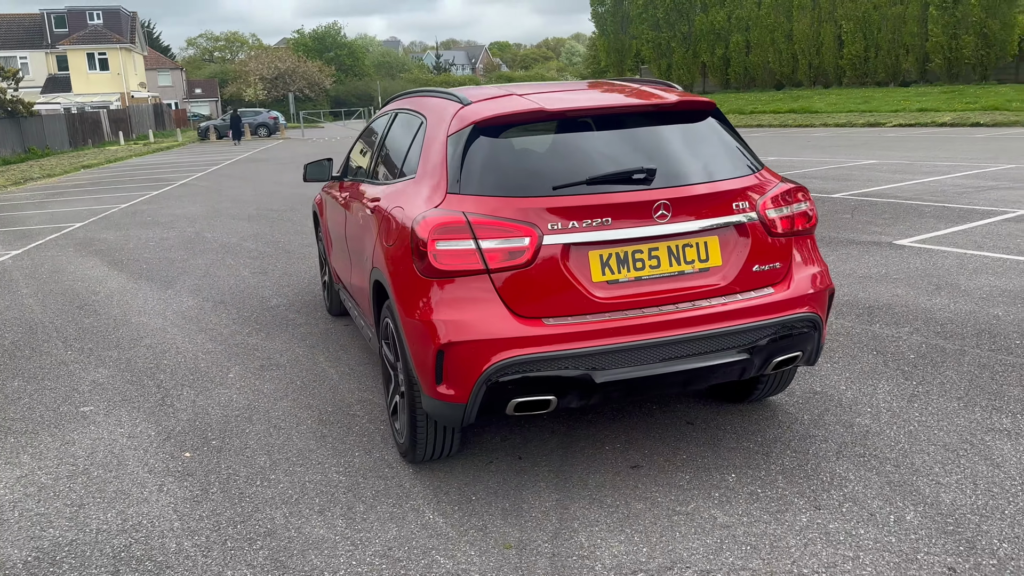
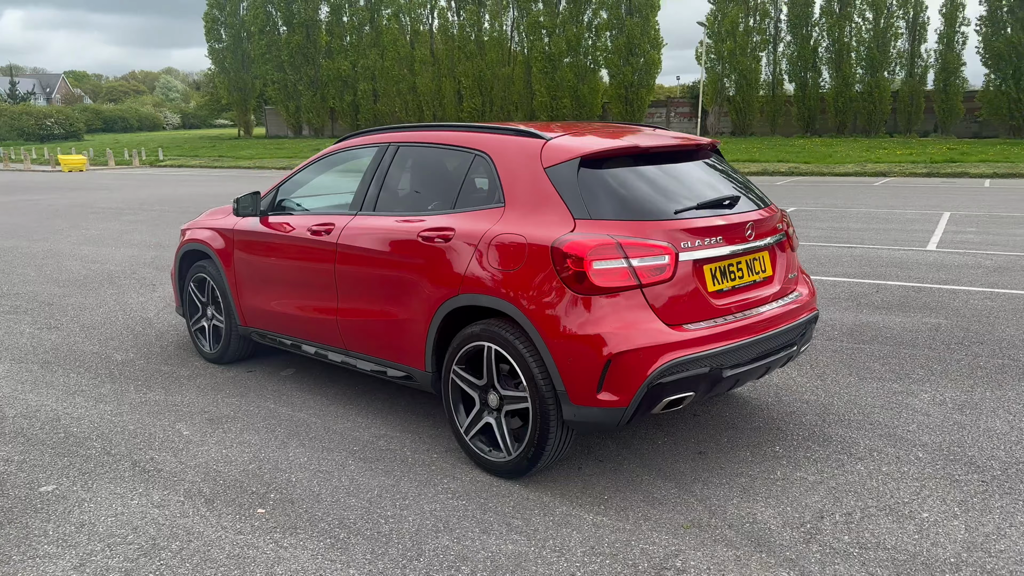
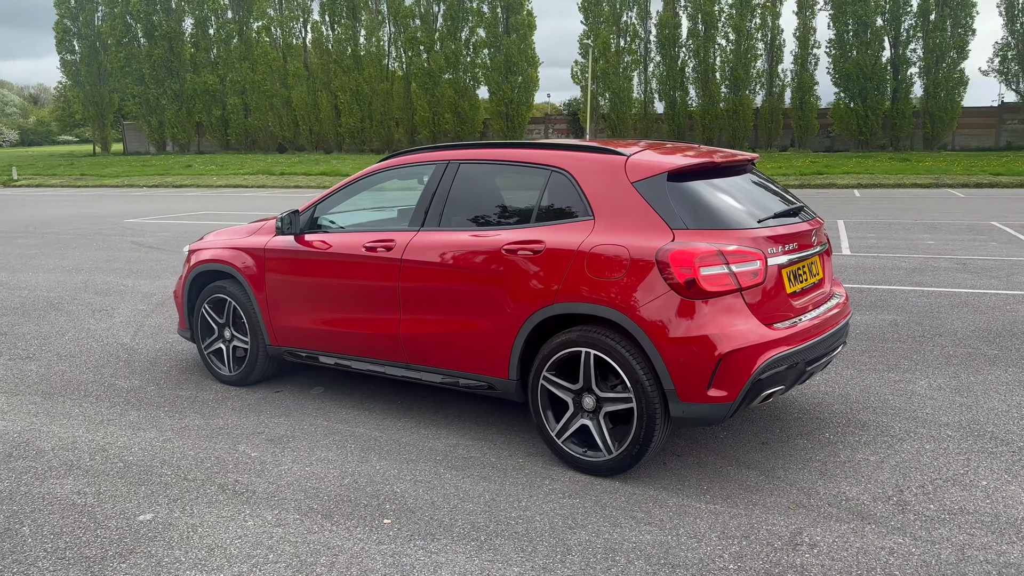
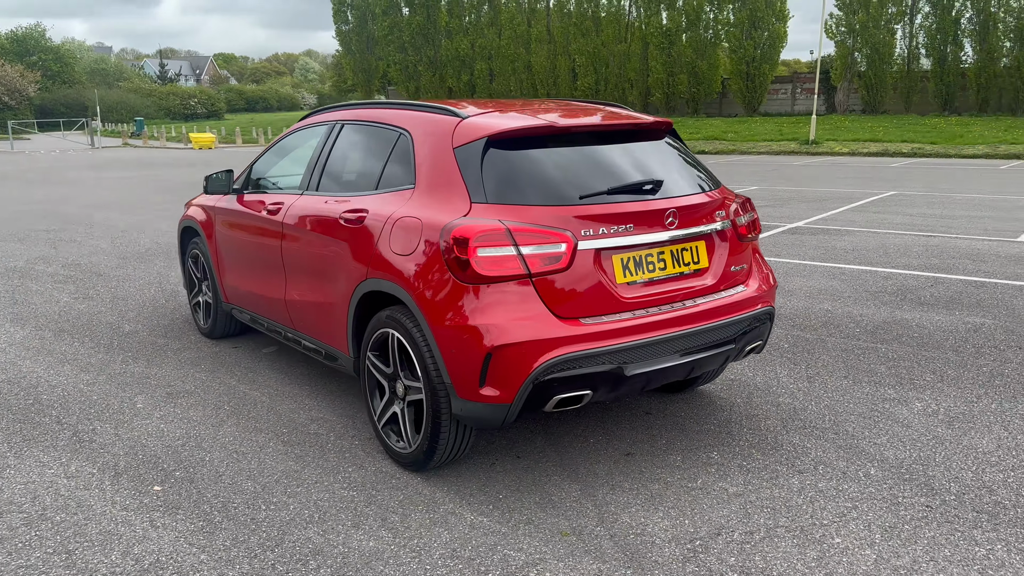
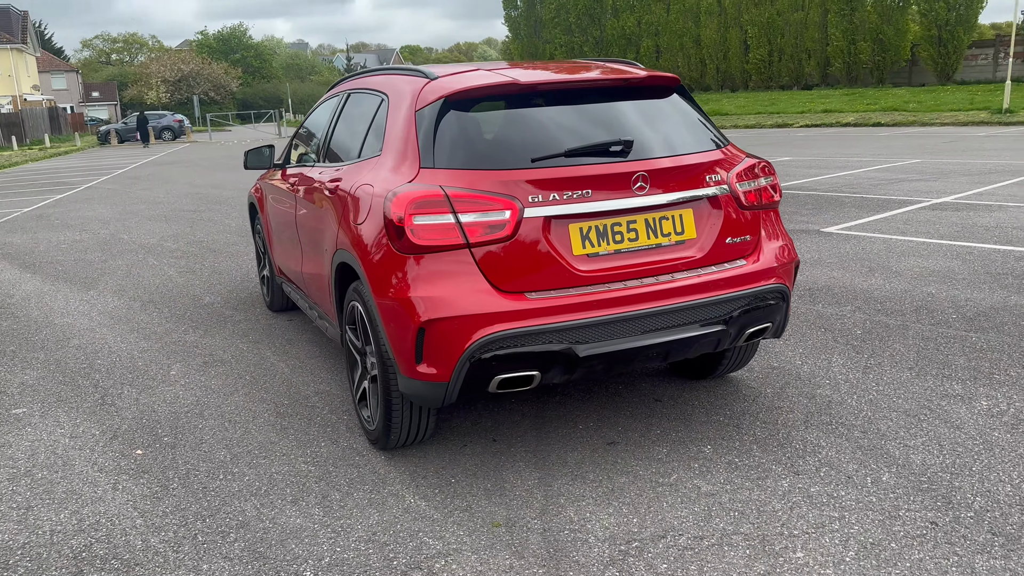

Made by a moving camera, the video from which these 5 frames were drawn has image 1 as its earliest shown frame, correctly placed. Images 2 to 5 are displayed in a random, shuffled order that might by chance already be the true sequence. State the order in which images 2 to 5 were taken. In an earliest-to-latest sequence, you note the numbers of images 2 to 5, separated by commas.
5, 4, 2, 3
